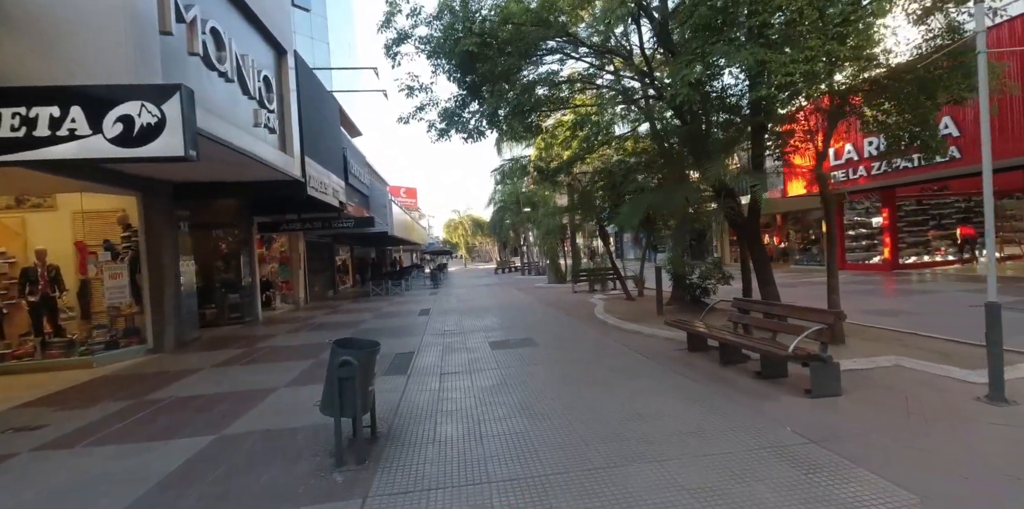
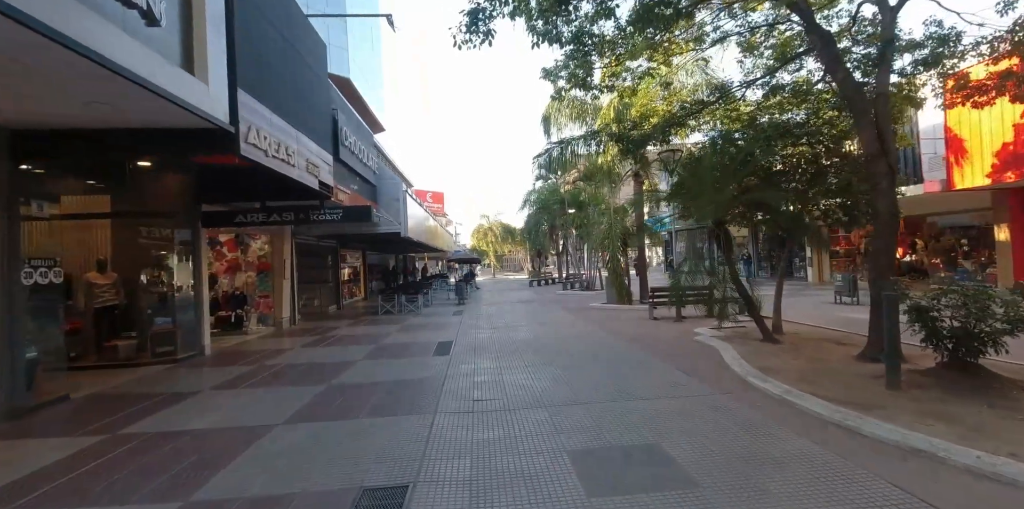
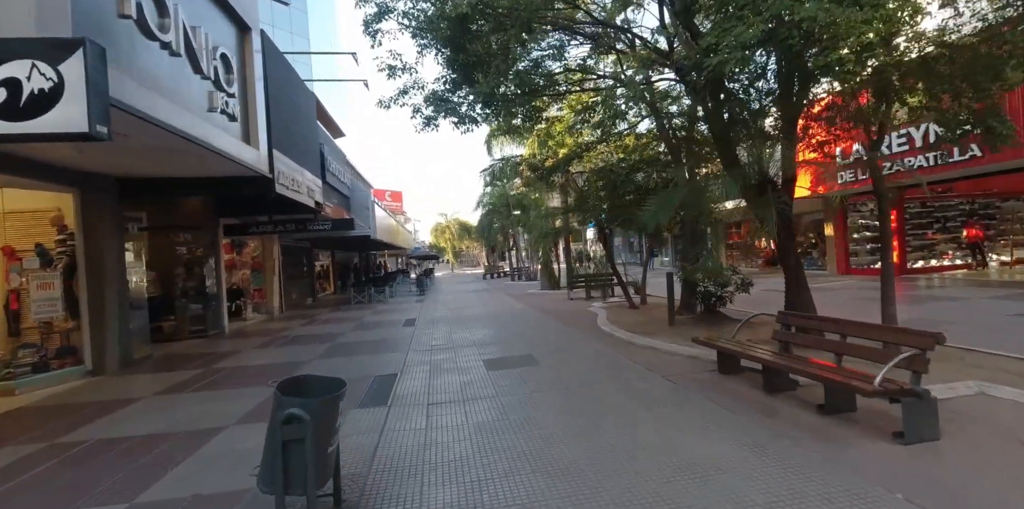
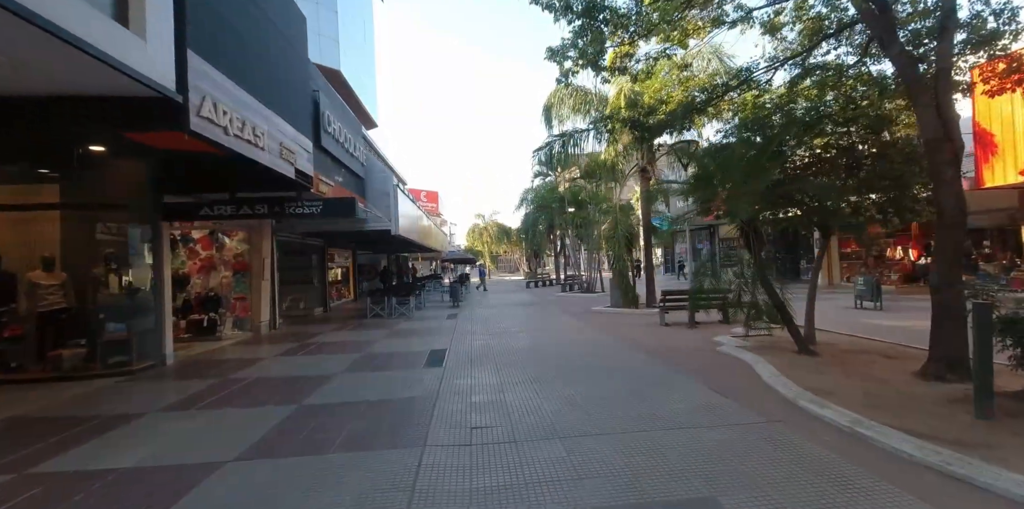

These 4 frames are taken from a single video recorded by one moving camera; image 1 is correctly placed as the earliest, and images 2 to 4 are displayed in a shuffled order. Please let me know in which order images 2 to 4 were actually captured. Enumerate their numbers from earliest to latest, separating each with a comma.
3, 2, 4
